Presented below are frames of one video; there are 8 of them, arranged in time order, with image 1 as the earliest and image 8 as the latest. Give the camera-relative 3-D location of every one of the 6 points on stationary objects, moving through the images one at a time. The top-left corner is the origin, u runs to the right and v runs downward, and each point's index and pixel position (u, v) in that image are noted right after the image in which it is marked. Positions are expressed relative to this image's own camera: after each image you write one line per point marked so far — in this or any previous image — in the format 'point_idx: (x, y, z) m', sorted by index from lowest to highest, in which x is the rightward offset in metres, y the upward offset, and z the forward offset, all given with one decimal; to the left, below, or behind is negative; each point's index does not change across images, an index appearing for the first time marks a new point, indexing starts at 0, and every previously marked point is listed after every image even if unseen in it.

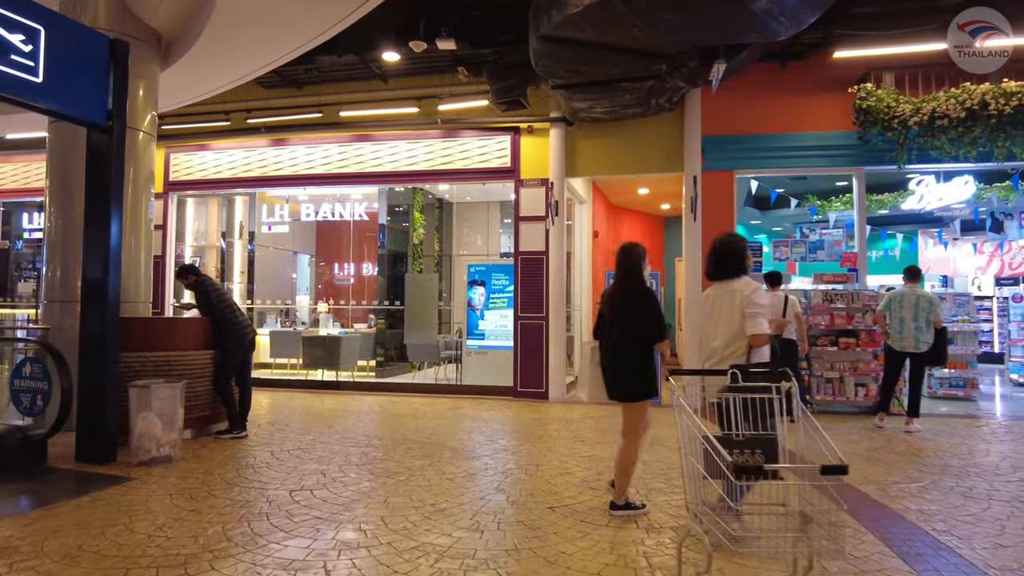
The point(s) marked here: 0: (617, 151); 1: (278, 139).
0: (+1.3, +1.6, +7.7) m
1: (-3.0, +1.9, +8.4) m
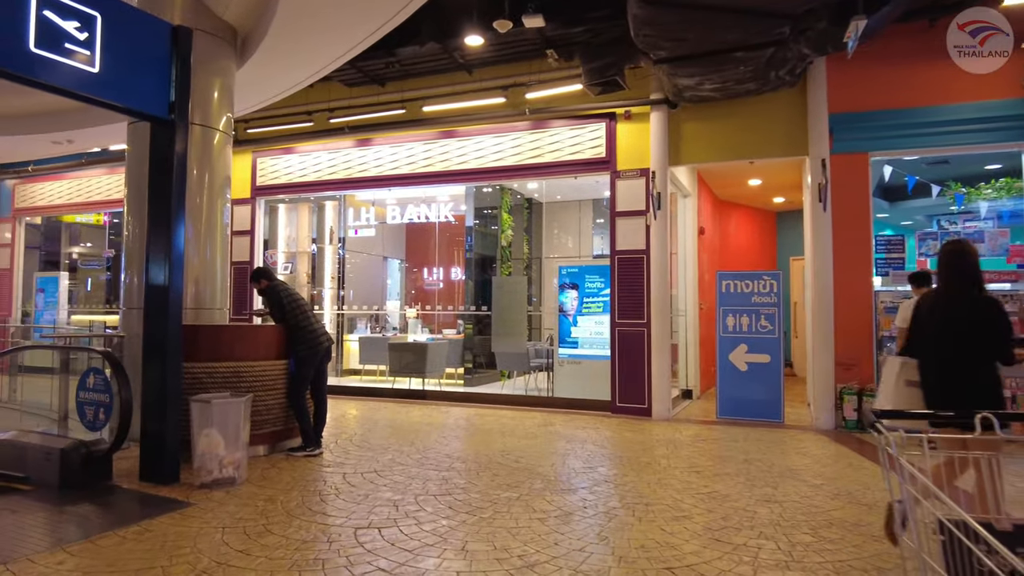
0: (+2.3, +1.6, +6.8) m
1: (-1.9, +1.9, +8.1) m
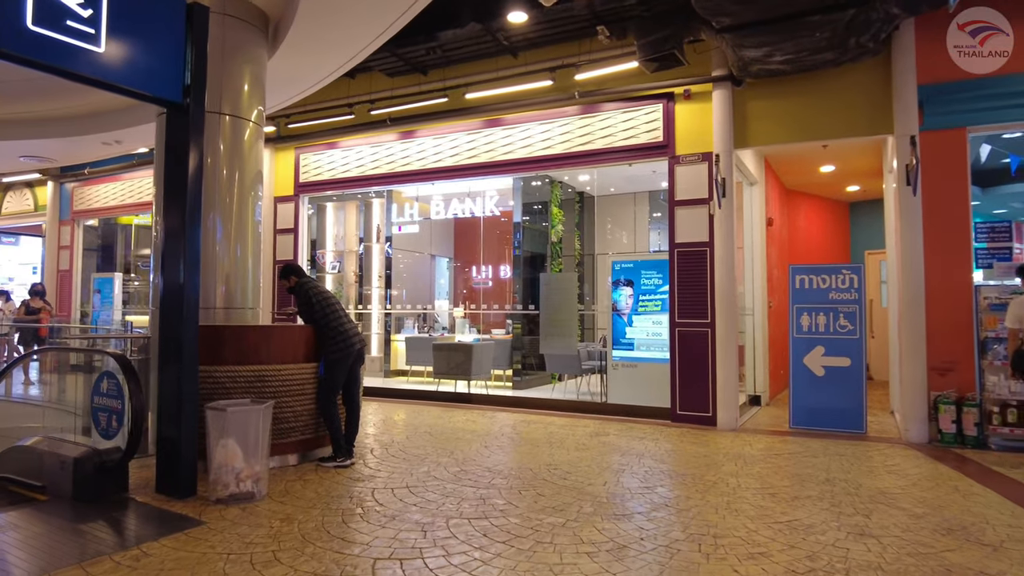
0: (+2.7, +1.7, +6.1) m
1: (-1.3, +1.9, +7.8) m
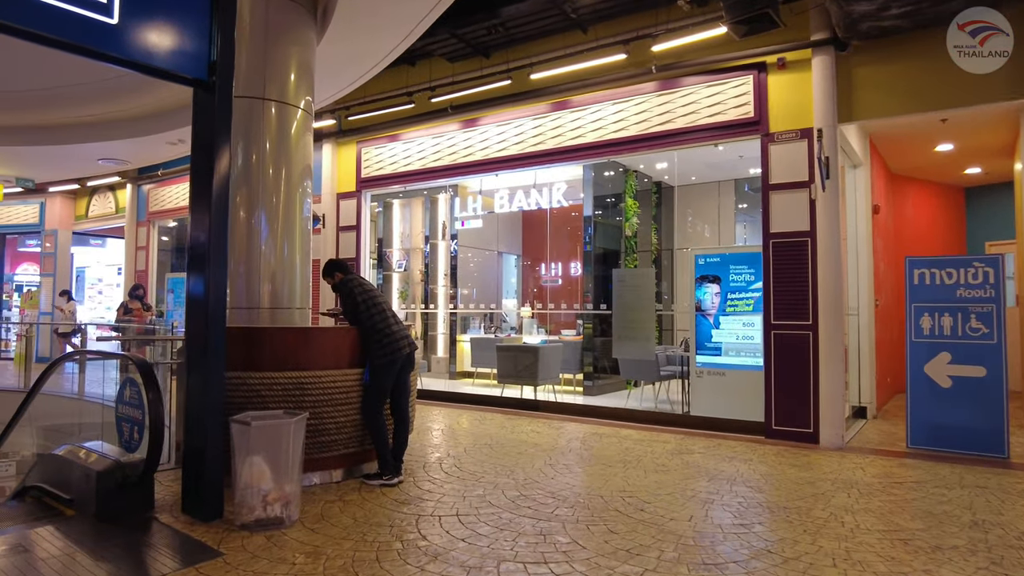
0: (+3.3, +1.7, +5.2) m
1: (-0.5, +1.9, +7.3) m
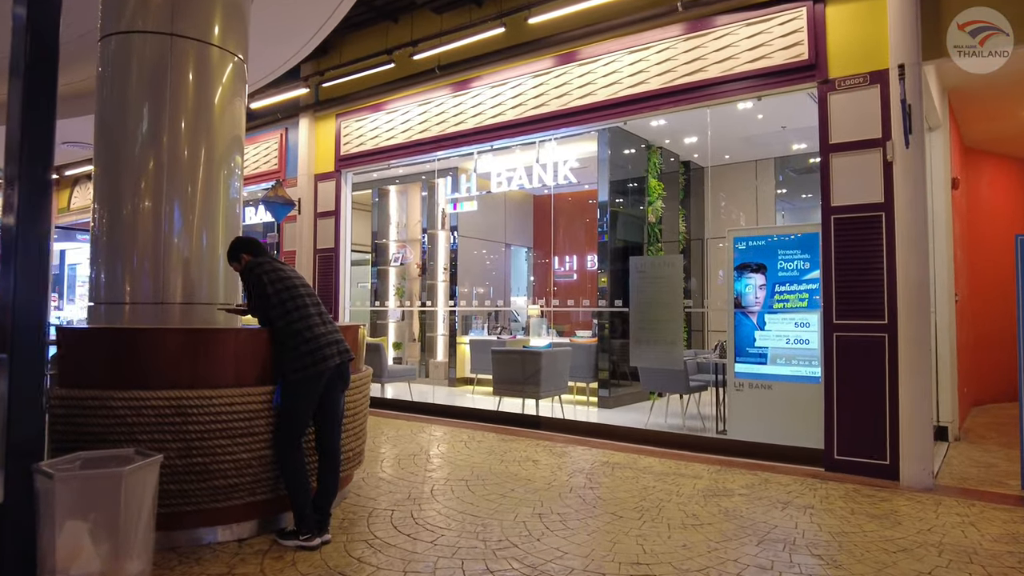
0: (+3.2, +1.8, +3.9) m
1: (-0.5, +2.0, +6.2) m
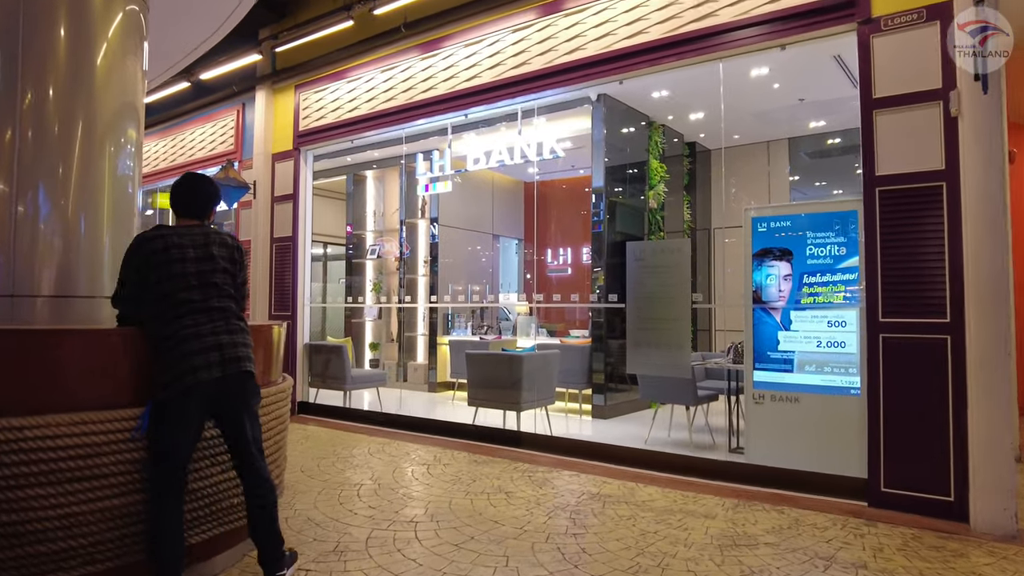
0: (+3.0, +1.8, +3.1) m
1: (-0.7, +2.0, +5.3) m
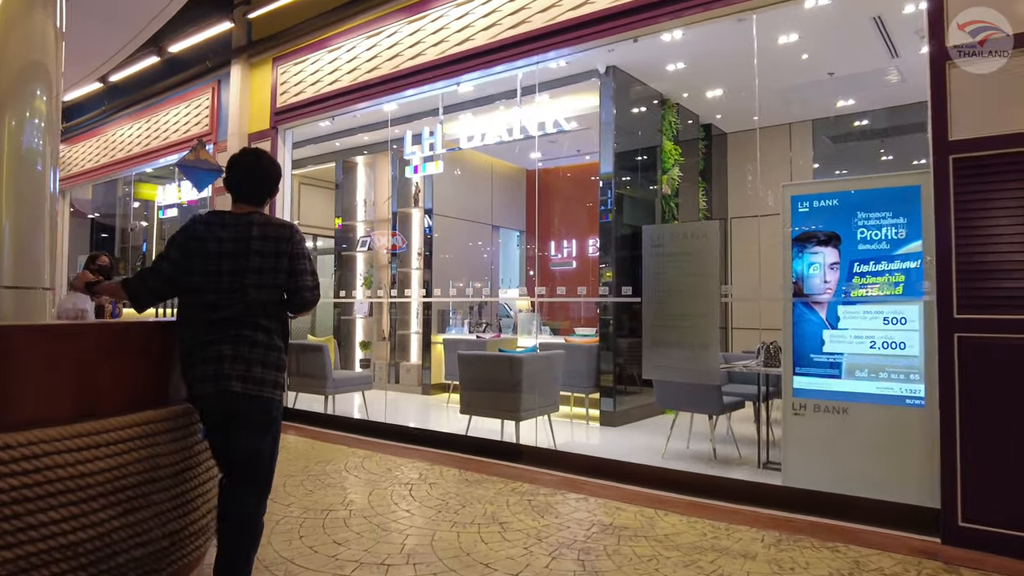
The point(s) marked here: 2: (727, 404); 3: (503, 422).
0: (+3.0, +1.9, +2.4) m
1: (-0.7, +2.1, +4.7) m
2: (+1.3, -0.7, +3.9) m
3: (0.0, -1.0, +5.0) m
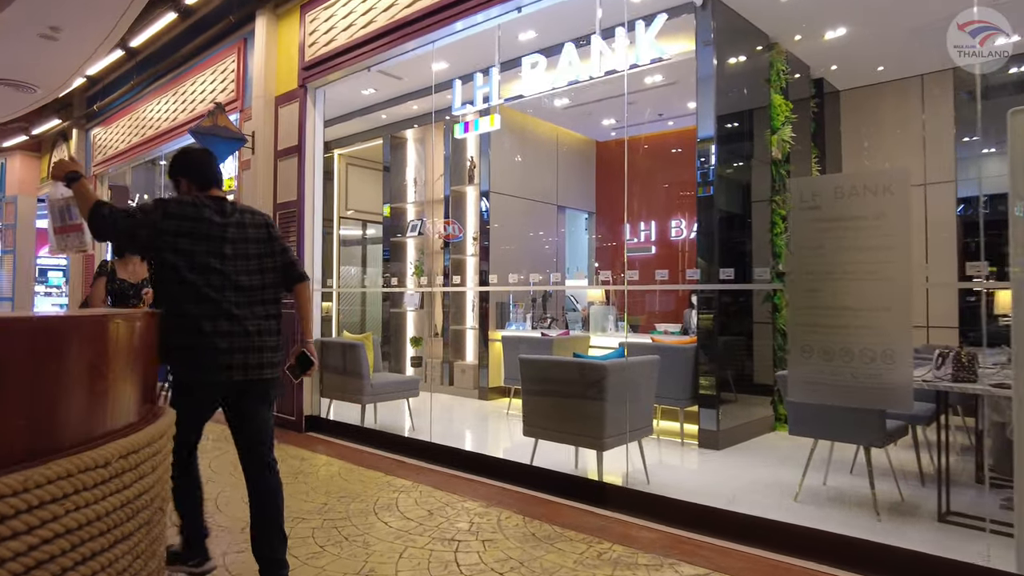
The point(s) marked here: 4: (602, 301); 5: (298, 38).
0: (+3.2, +1.9, +1.1) m
1: (-0.3, +2.2, +3.7) m
2: (+1.7, -0.6, +2.8) m
3: (+0.4, -0.9, +4.0) m
4: (+0.7, -0.1, +5.3) m
5: (-1.6, +1.9, +4.9) m
